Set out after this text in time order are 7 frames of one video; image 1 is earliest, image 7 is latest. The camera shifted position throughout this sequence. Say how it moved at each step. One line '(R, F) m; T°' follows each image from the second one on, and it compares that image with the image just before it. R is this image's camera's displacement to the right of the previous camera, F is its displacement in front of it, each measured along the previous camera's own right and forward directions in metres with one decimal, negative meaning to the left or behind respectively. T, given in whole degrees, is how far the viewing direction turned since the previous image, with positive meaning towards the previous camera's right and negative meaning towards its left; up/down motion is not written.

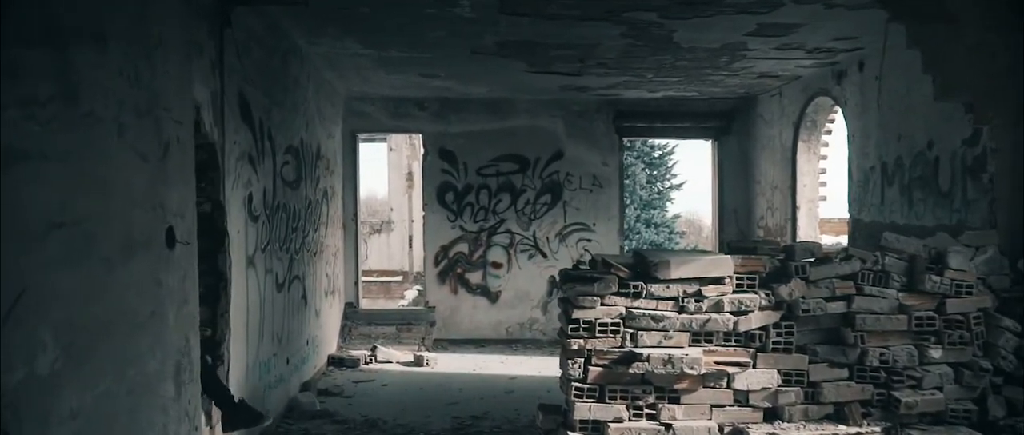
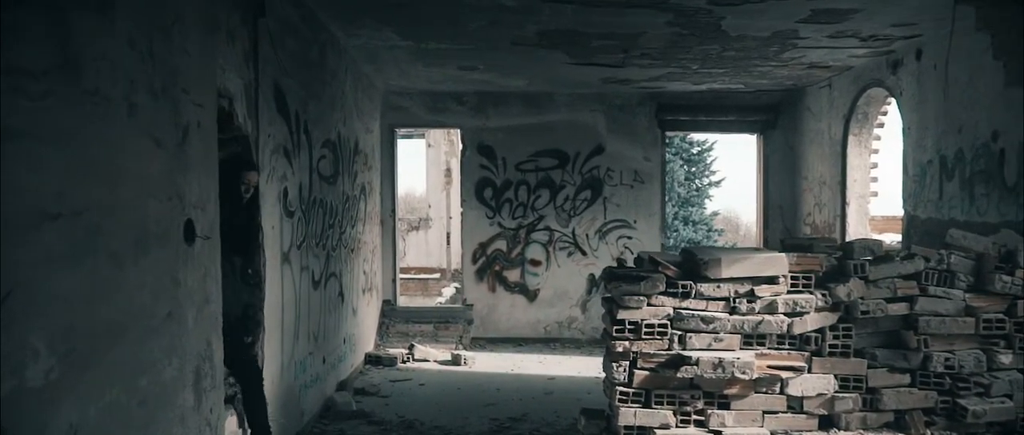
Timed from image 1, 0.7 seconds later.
(0.0, +0.2) m; -3°
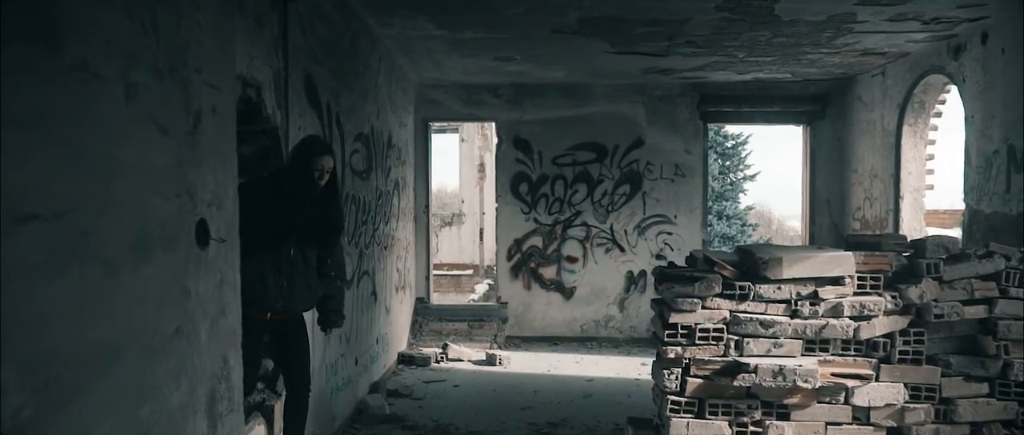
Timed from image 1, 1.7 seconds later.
(-0.1, +0.3) m; -2°
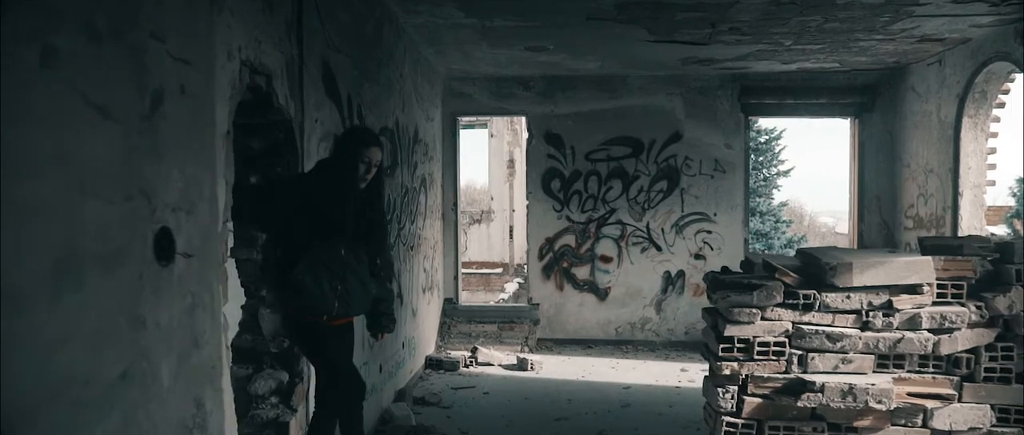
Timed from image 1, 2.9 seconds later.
(0.0, +0.4) m; -2°
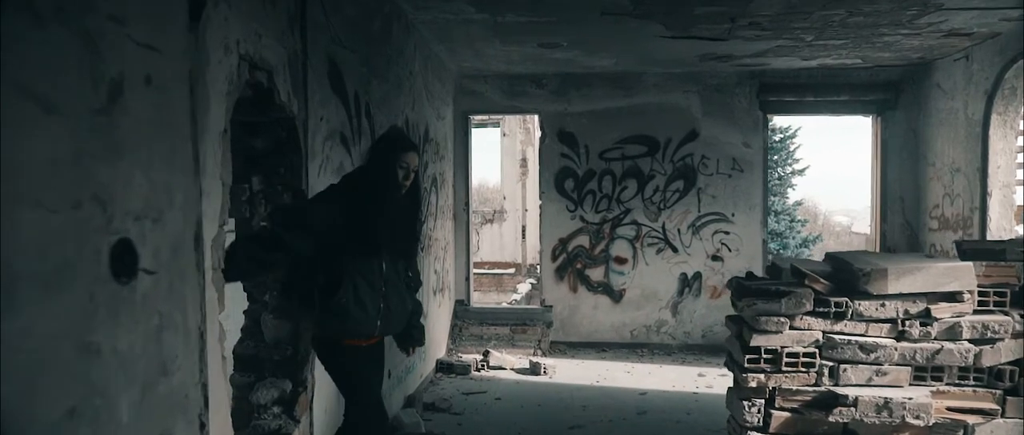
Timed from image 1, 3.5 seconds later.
(0.0, +0.2) m; -1°
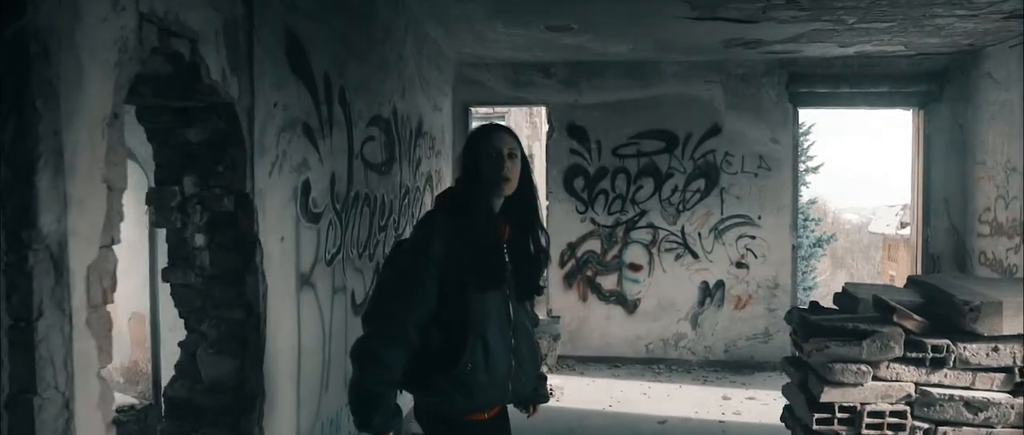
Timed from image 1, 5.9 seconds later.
(0.0, +0.8) m; -1°
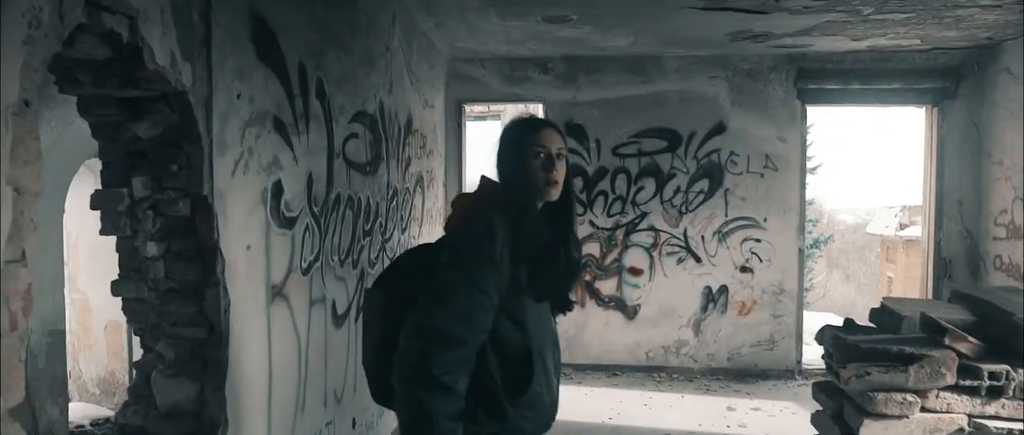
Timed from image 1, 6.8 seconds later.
(0.0, +0.3) m; 0°
